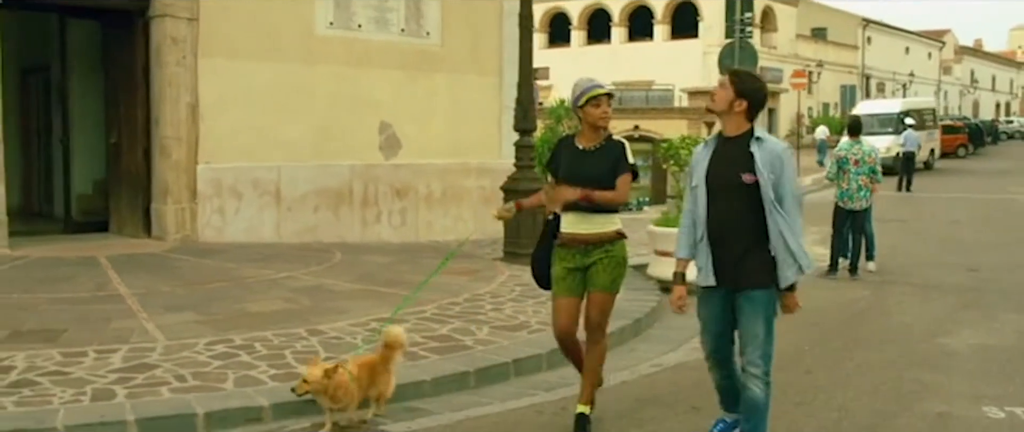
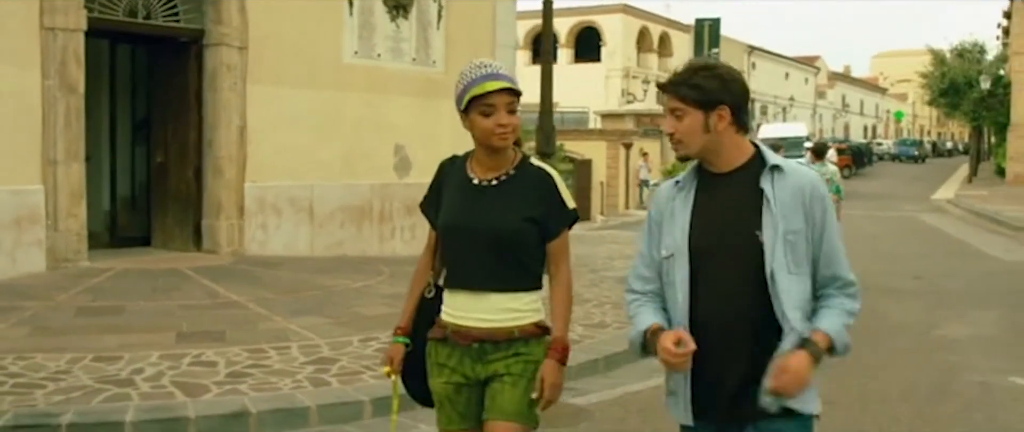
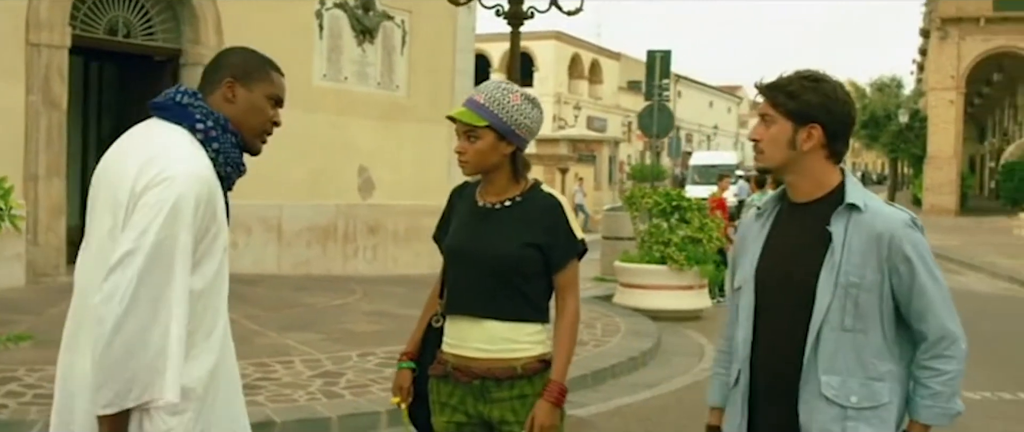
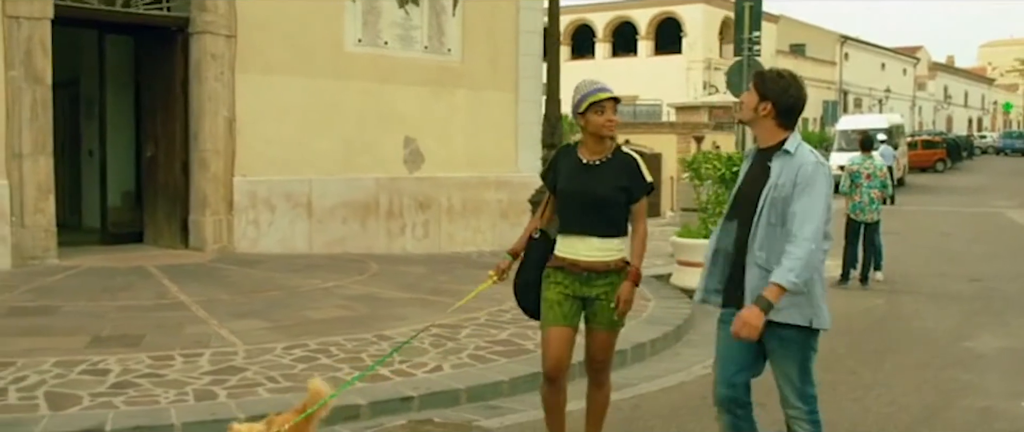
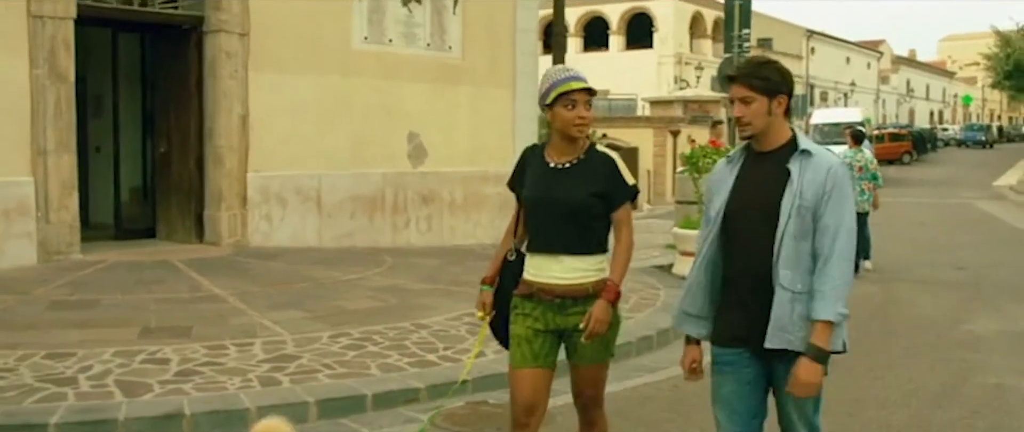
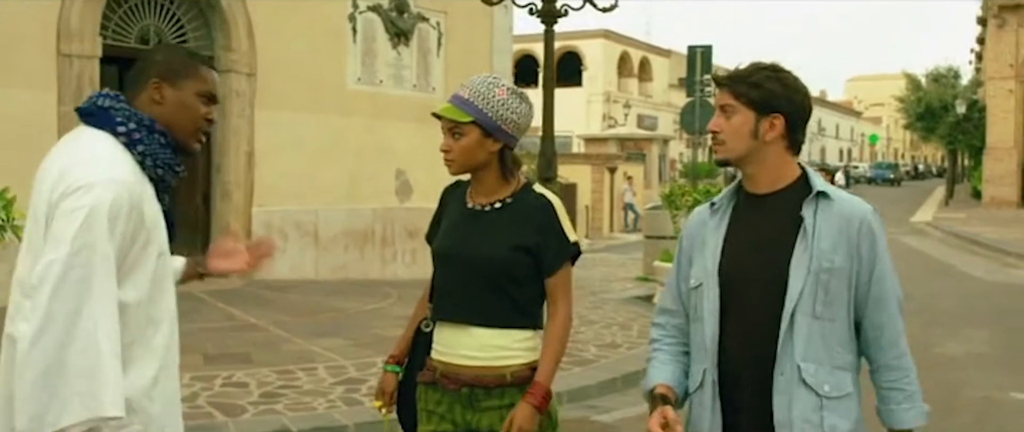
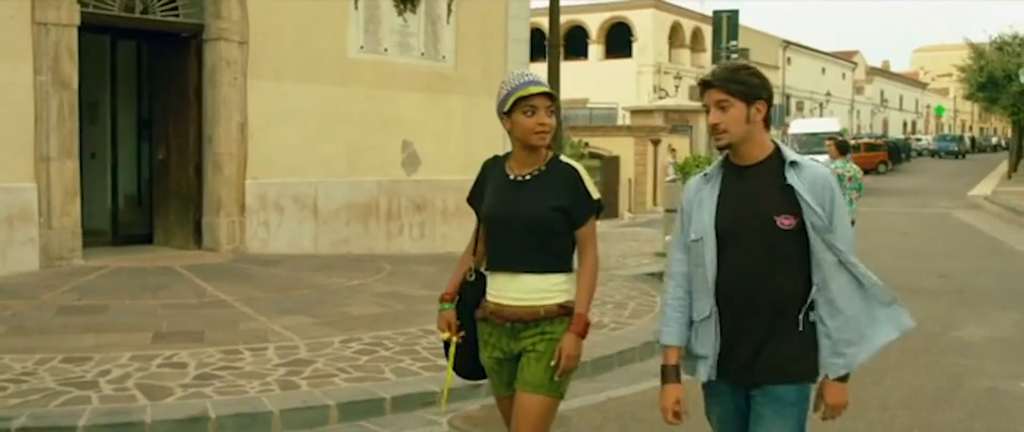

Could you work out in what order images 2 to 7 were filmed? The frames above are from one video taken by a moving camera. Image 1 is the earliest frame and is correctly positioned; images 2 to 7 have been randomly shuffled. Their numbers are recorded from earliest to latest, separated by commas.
4, 5, 7, 2, 6, 3
